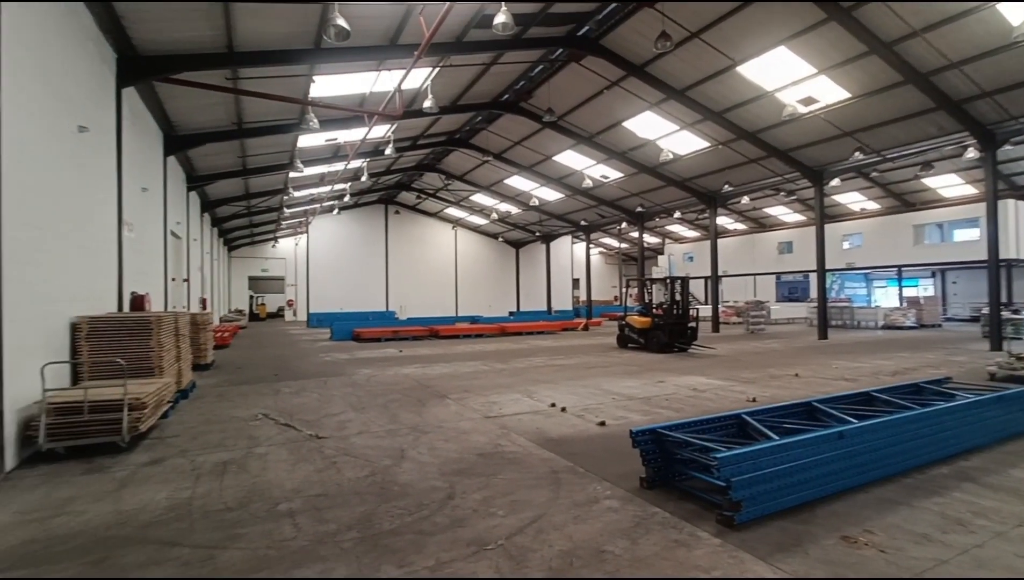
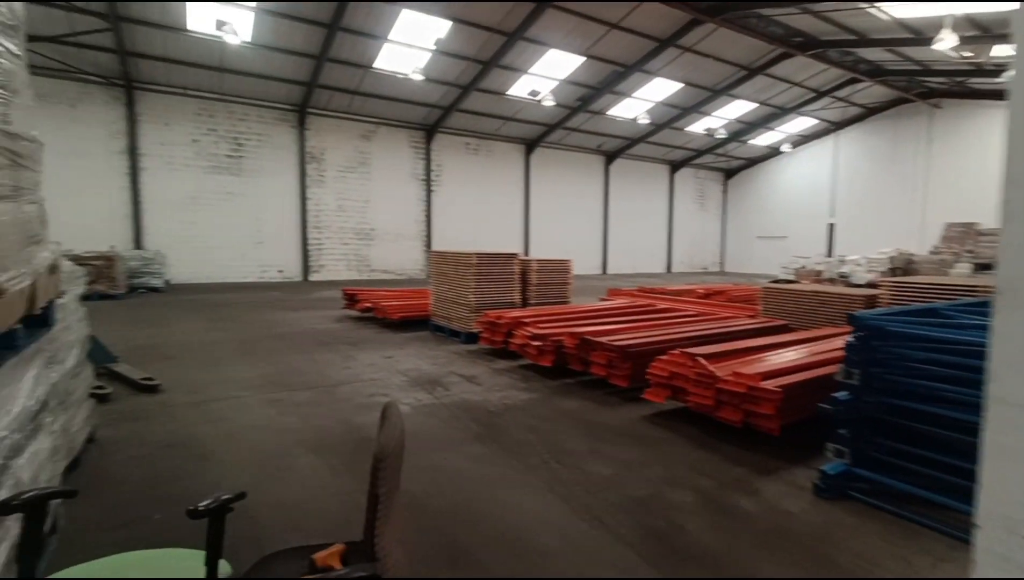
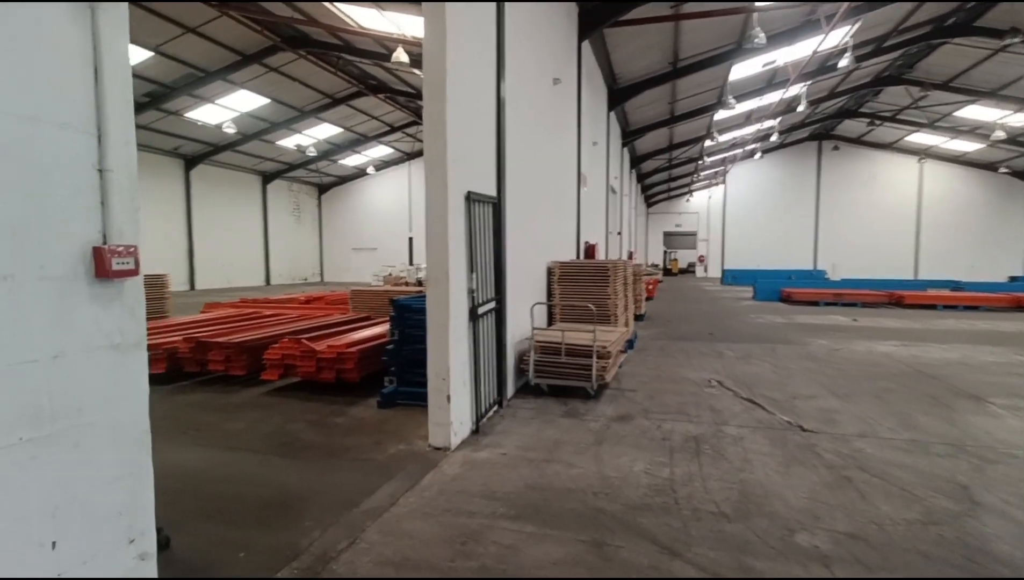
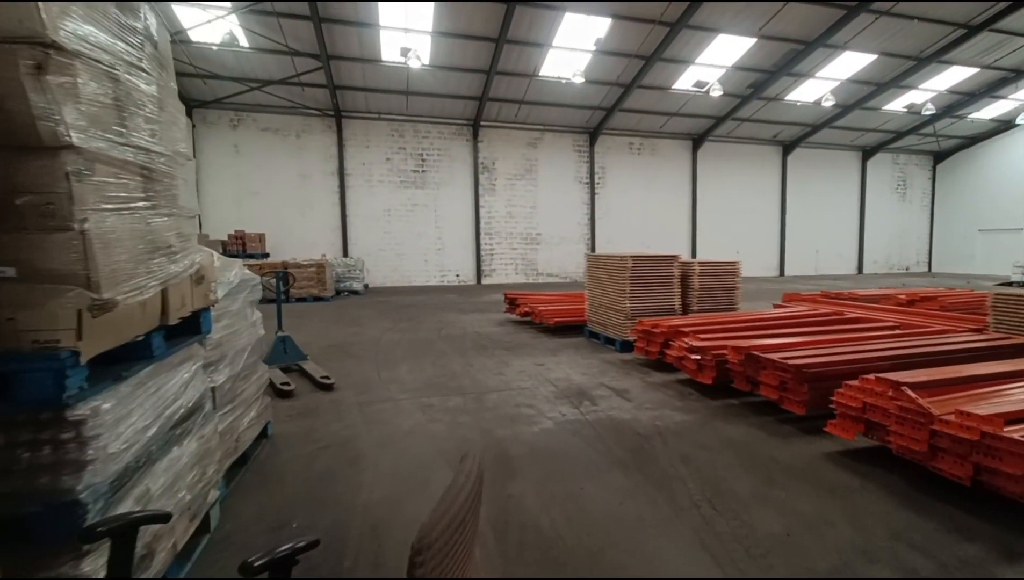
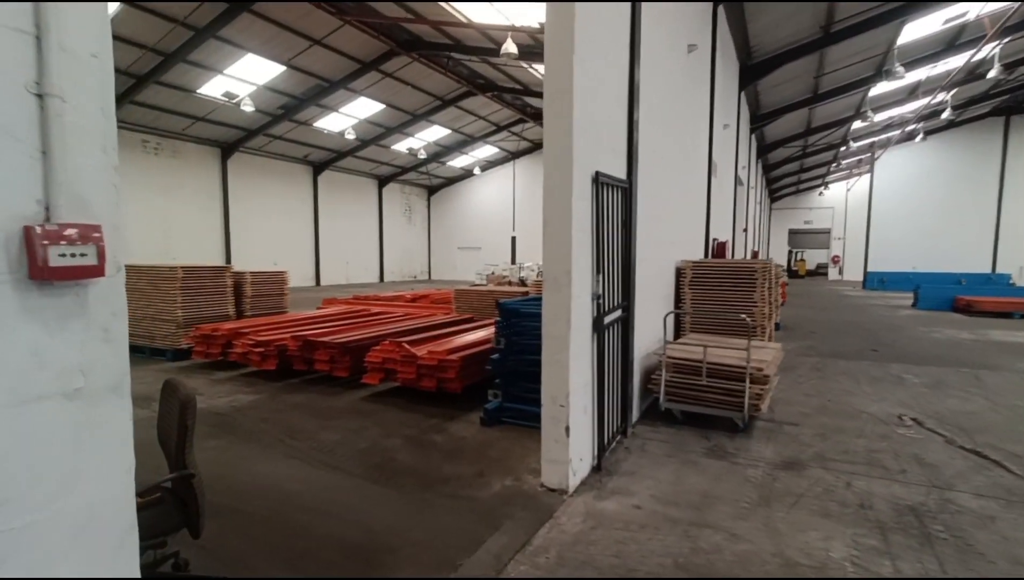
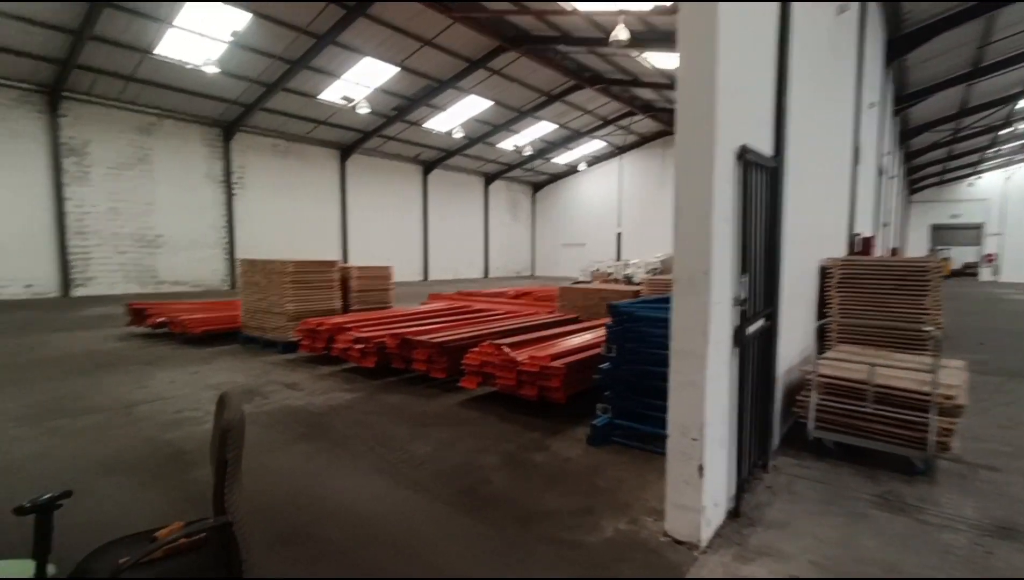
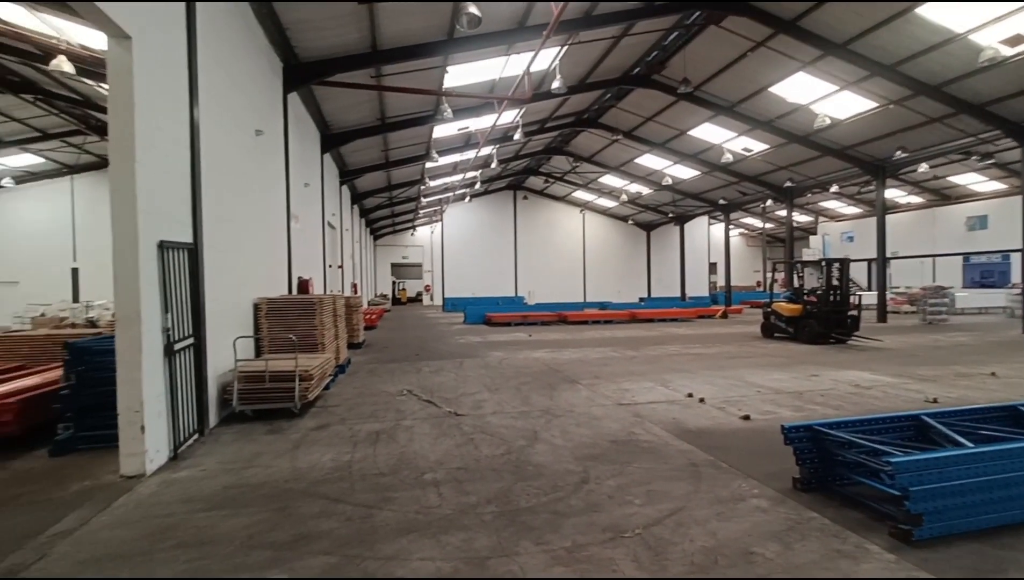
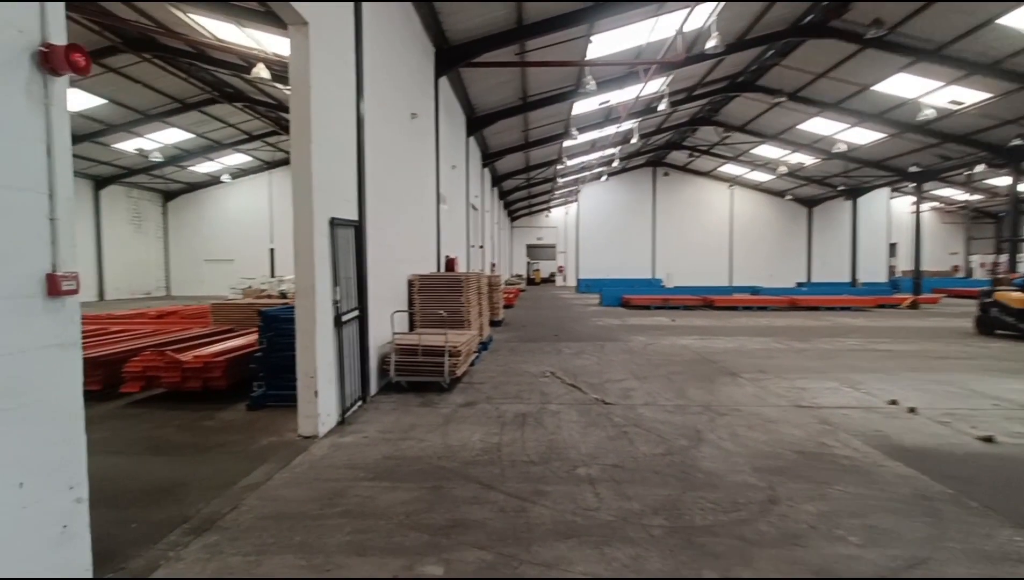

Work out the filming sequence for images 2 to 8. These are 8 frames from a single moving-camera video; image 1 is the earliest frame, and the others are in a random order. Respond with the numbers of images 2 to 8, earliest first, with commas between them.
7, 8, 3, 5, 6, 2, 4
